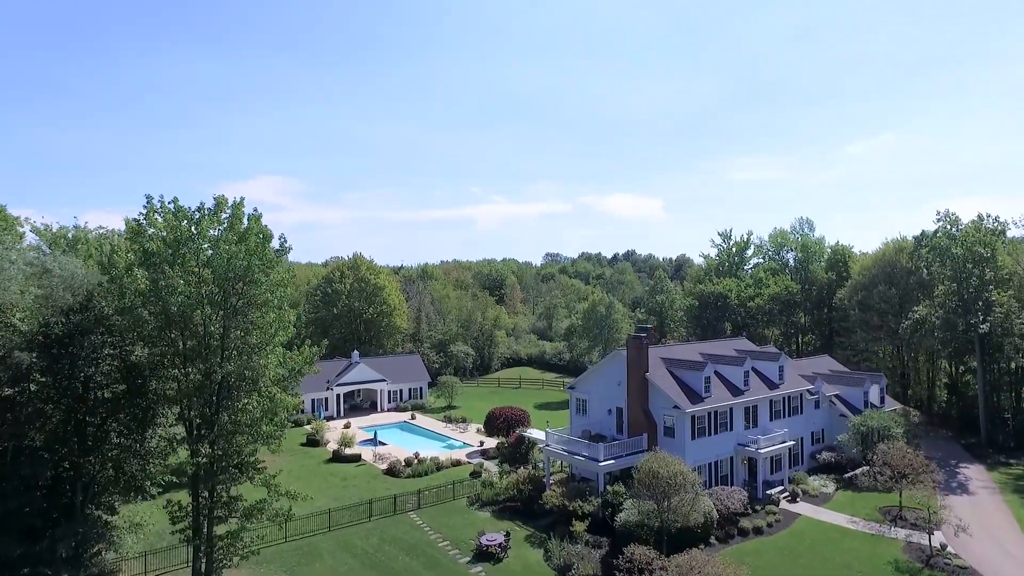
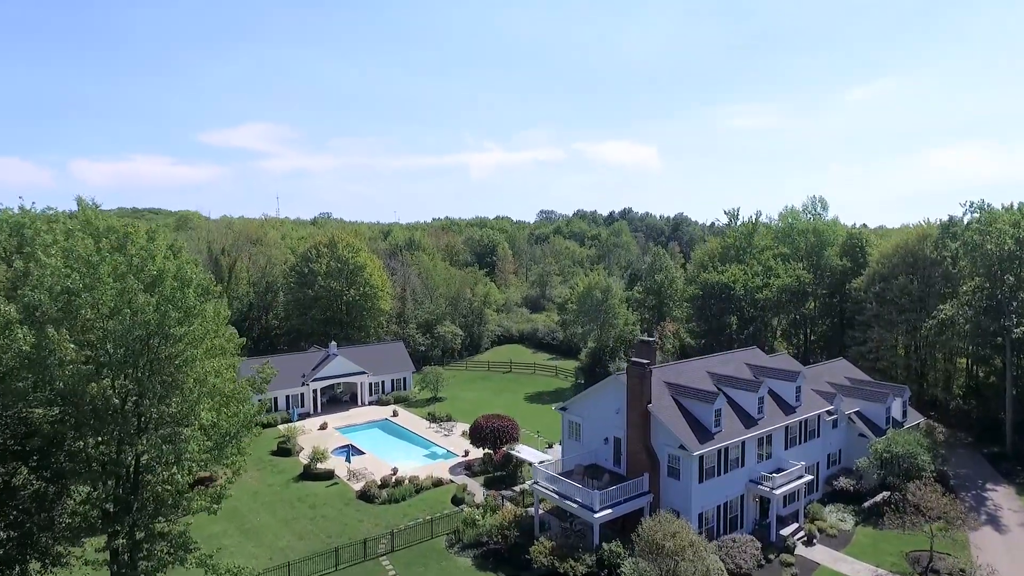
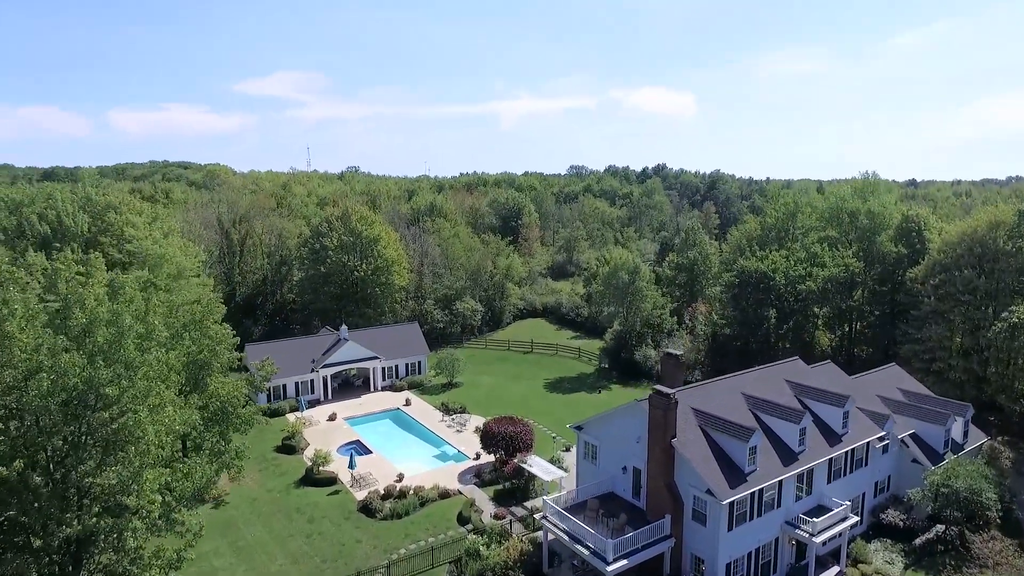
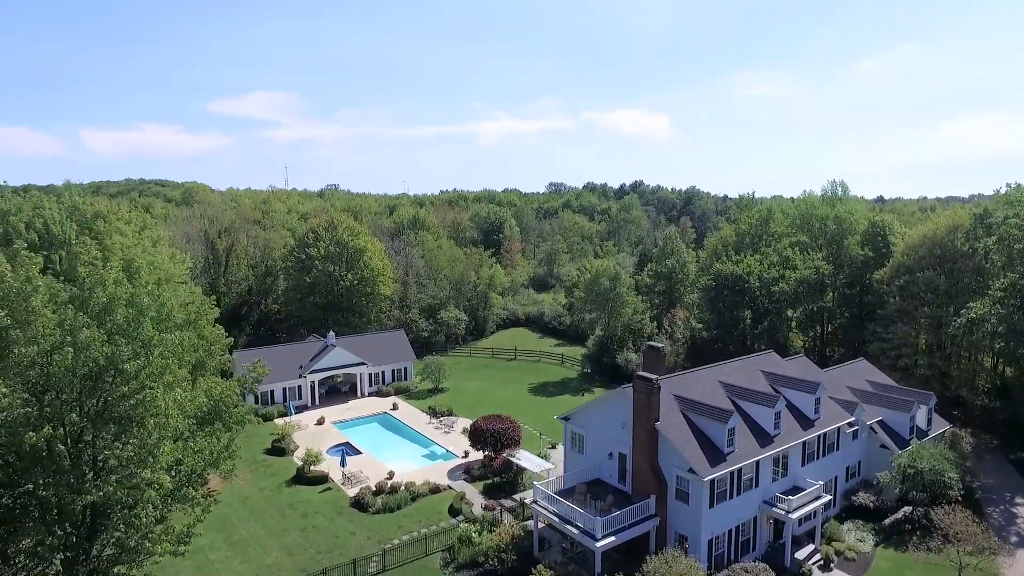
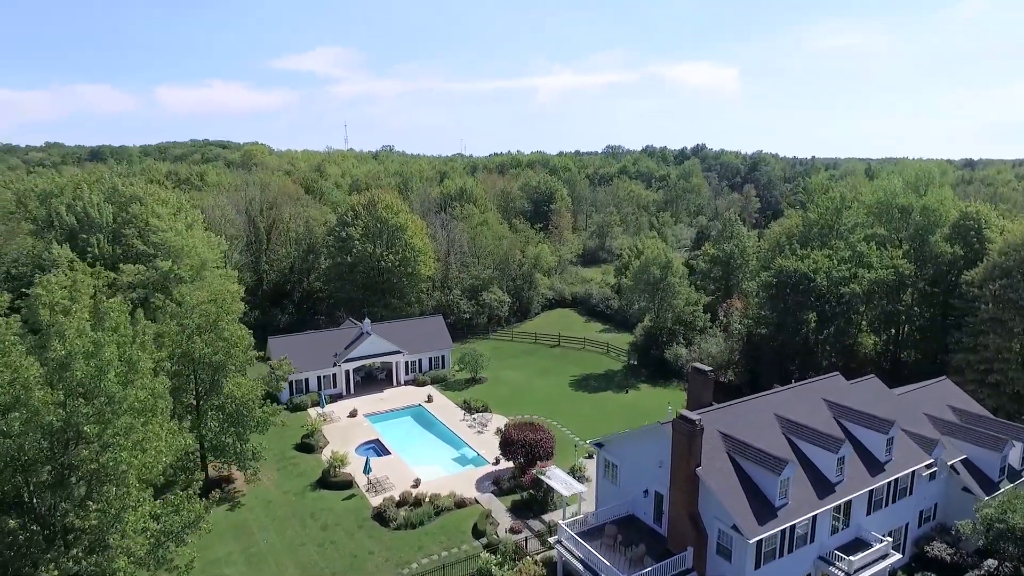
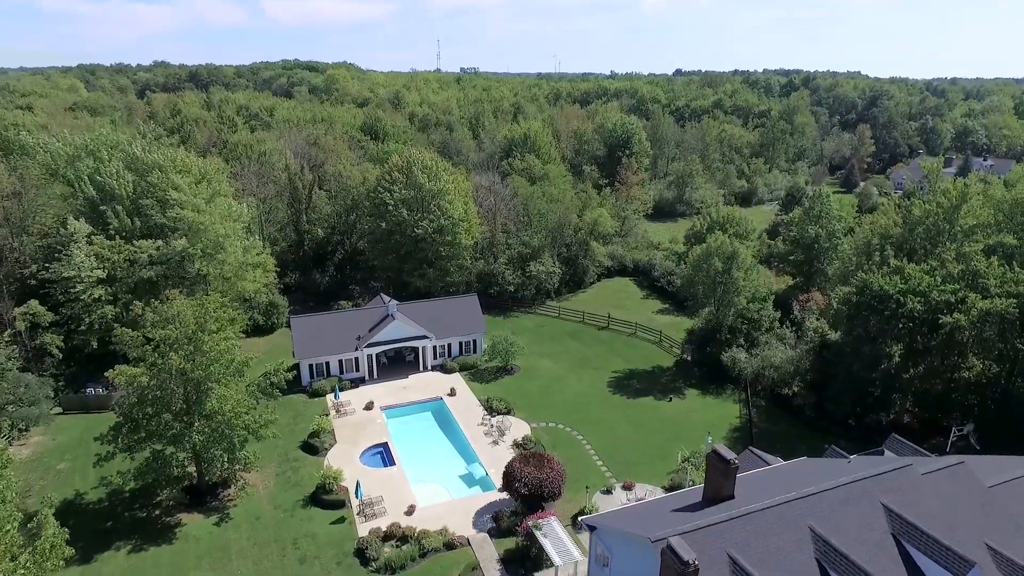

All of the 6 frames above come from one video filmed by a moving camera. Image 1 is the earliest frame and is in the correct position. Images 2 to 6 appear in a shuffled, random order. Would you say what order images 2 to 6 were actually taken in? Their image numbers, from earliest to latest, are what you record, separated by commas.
2, 4, 3, 5, 6
